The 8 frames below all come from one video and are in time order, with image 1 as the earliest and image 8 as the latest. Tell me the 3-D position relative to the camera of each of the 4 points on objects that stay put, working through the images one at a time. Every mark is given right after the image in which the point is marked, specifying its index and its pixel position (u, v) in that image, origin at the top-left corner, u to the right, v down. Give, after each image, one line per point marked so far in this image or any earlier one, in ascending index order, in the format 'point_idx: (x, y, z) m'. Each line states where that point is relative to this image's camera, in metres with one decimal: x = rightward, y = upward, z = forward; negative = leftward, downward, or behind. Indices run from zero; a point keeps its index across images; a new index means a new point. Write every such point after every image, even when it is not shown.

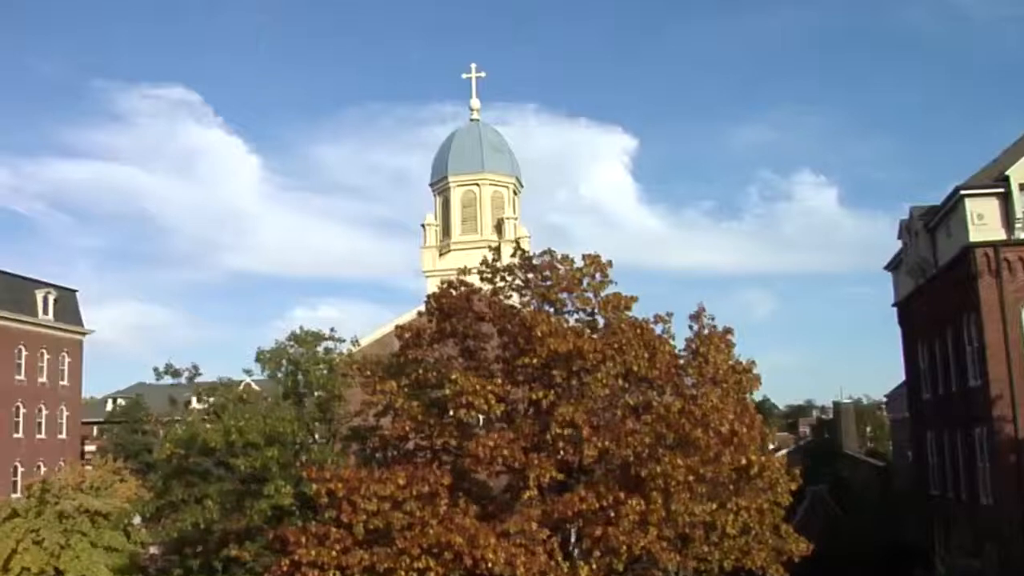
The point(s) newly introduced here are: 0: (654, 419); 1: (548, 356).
0: (+1.7, -1.6, +12.4) m
1: (+0.4, -0.9, +12.8) m
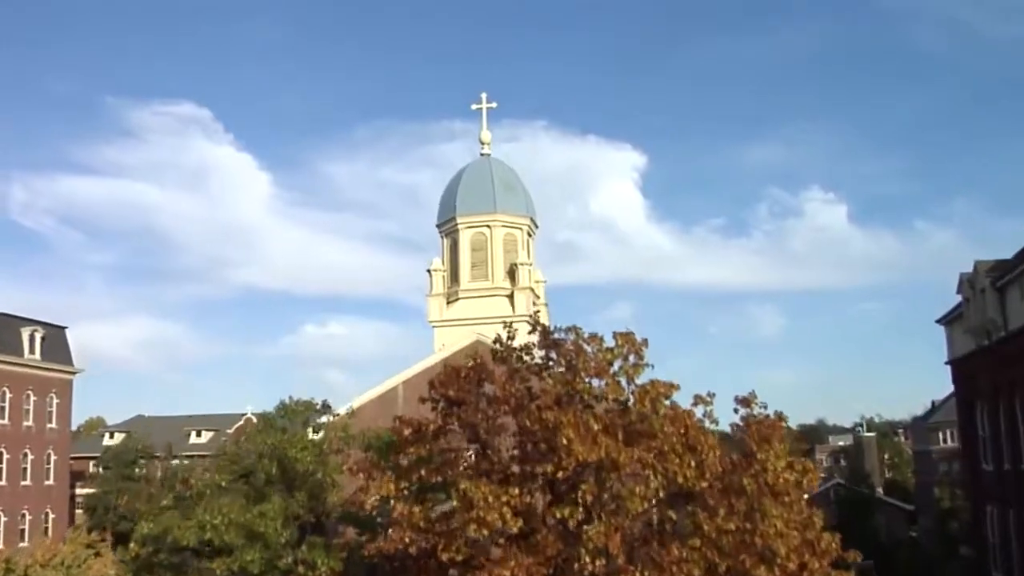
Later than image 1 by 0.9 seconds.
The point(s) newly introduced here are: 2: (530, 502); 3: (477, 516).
0: (+1.9, -2.6, +10.3) m
1: (+0.7, -1.8, +10.7) m
2: (+0.2, -2.3, +11.2) m
3: (-0.4, -2.4, +10.8) m
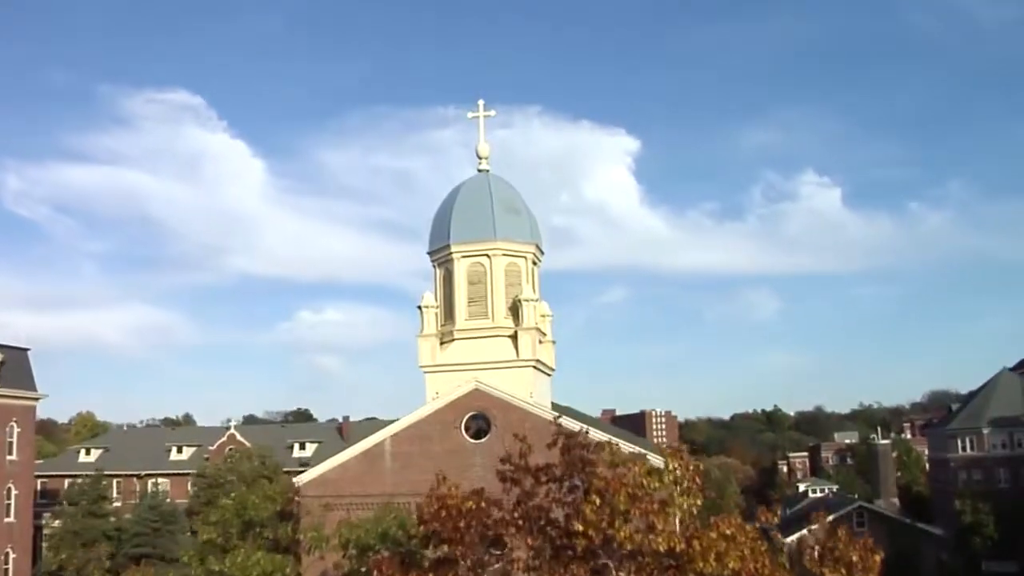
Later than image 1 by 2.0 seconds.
0: (+2.1, -3.5, +7.3) m
1: (+0.8, -2.8, +7.7) m
2: (+0.3, -3.3, +8.1) m
3: (-0.2, -3.4, +7.8) m
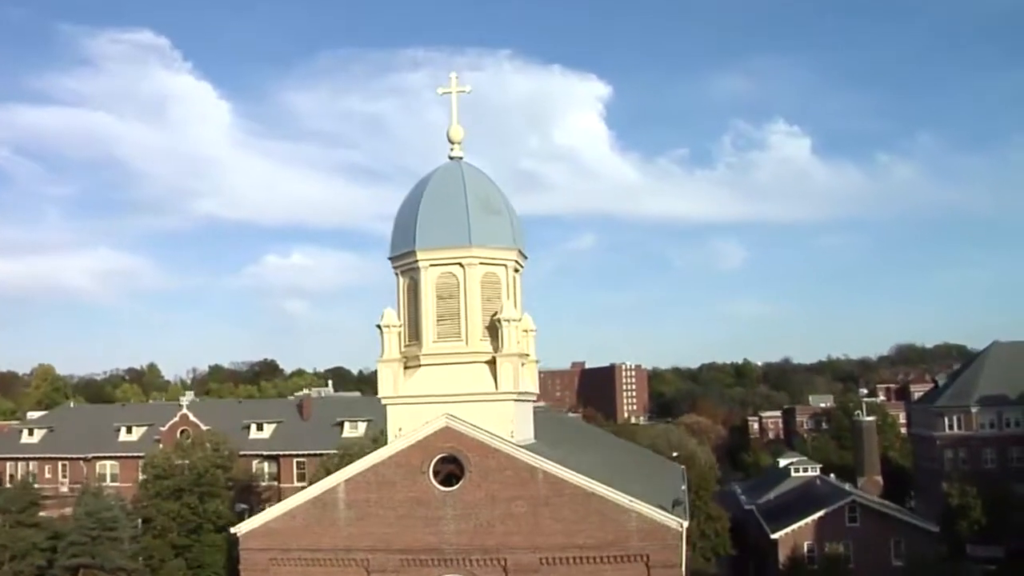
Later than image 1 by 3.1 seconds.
0: (+2.1, -4.5, +4.3) m
1: (+0.8, -3.8, +4.6) m
2: (+0.3, -4.2, +5.0) m
3: (-0.2, -4.3, +4.7) m
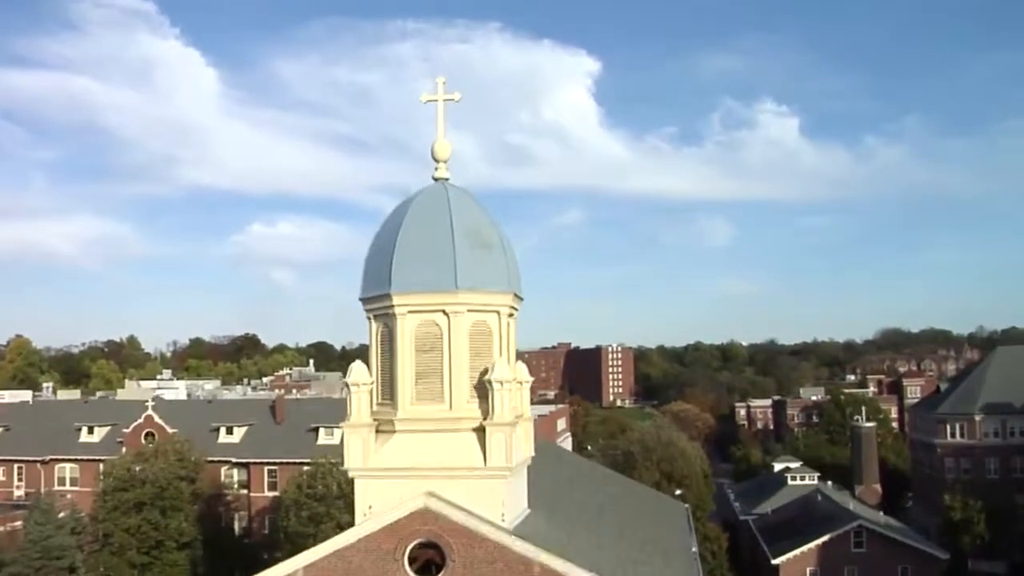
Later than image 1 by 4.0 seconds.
0: (+2.1, -5.6, +1.6) m
1: (+0.8, -4.9, +1.9) m
2: (+0.3, -5.3, +2.4) m
3: (-0.2, -5.4, +2.0) m
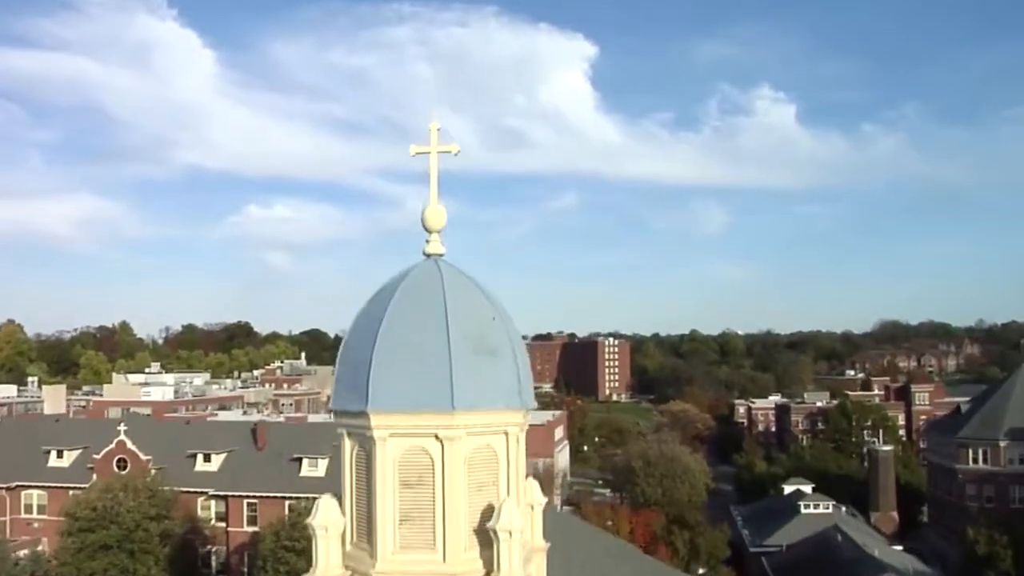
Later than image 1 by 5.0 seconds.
0: (+2.2, -7.2, -1.5) m
1: (+0.9, -6.4, -1.2) m
2: (+0.5, -6.8, -0.7) m
3: (-0.1, -6.9, -1.1) m
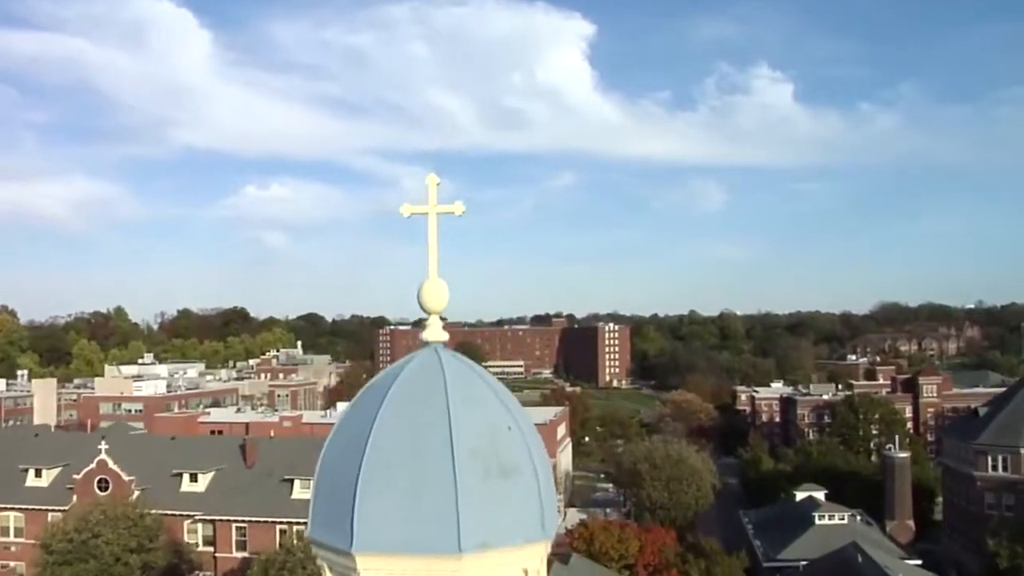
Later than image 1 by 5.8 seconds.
0: (+2.5, -8.4, -3.6) m
1: (+1.2, -7.6, -3.4) m
2: (+0.7, -8.0, -2.9) m
3: (+0.1, -8.1, -3.3) m
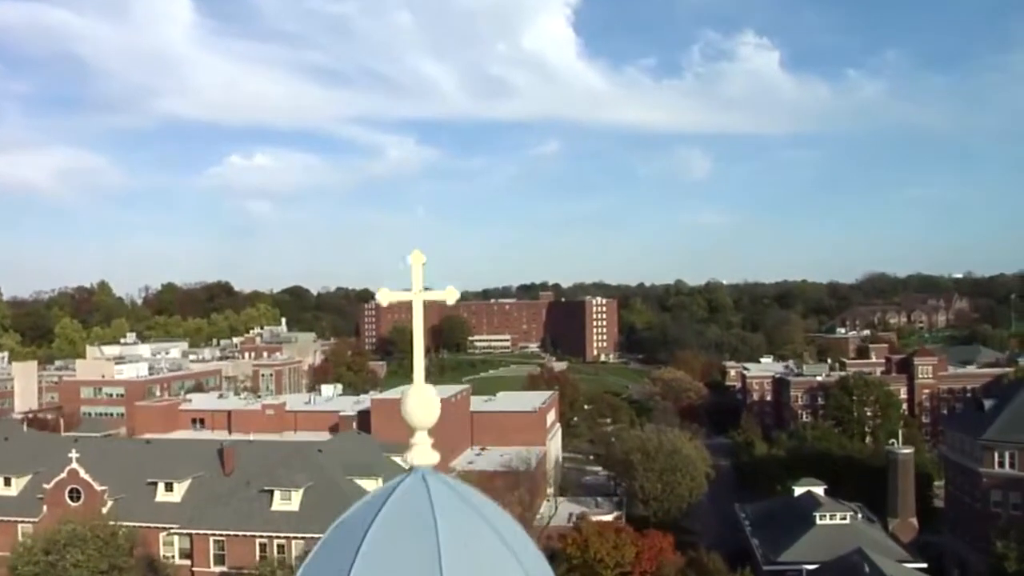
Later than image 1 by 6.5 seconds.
0: (+2.7, -9.7, -5.4) m
1: (+1.4, -8.9, -5.1) m
2: (+0.9, -9.3, -4.7) m
3: (+0.4, -9.4, -5.1) m
